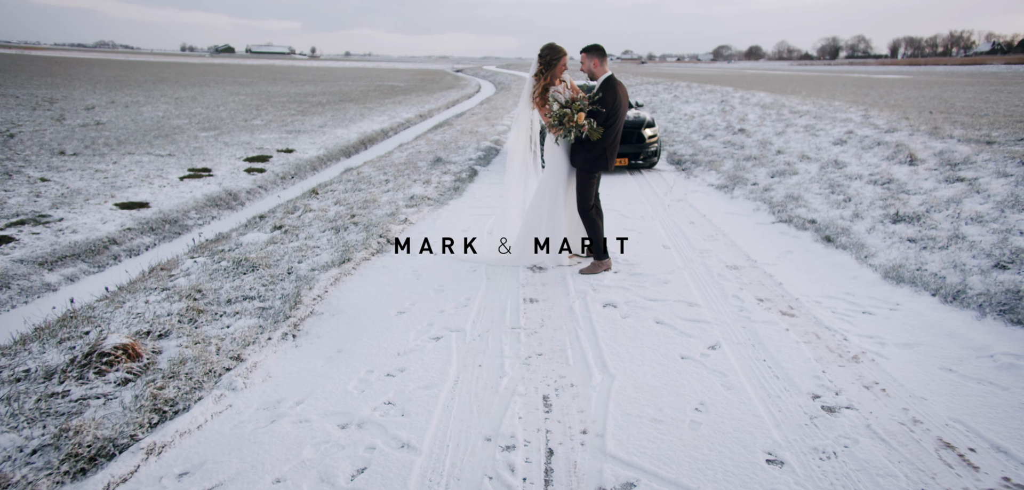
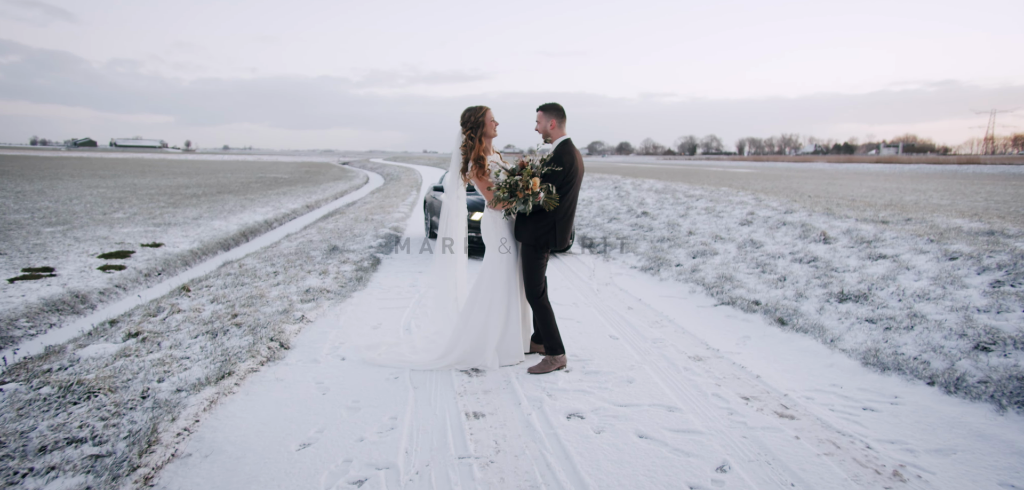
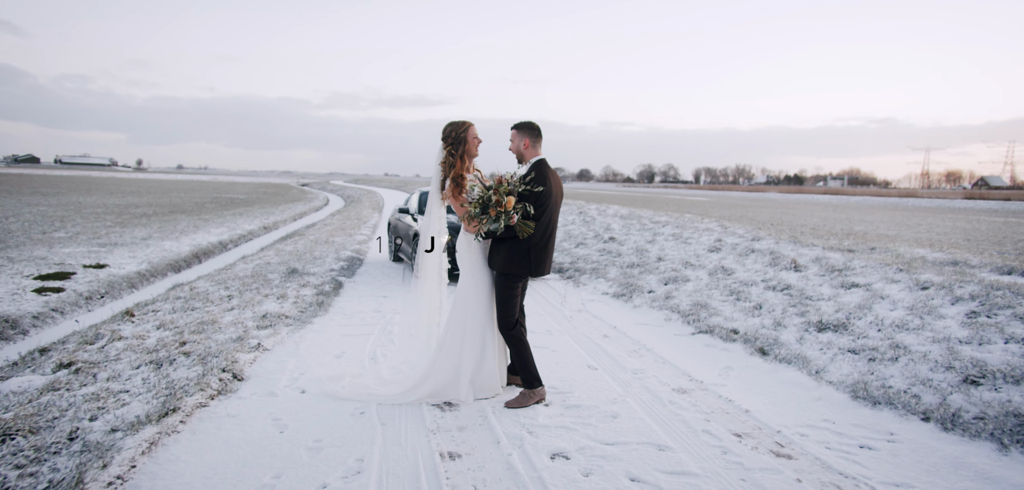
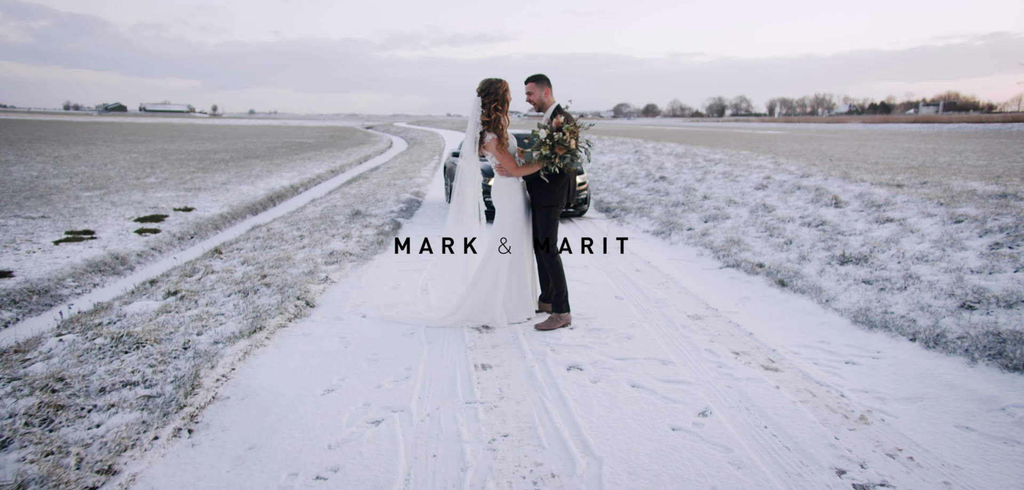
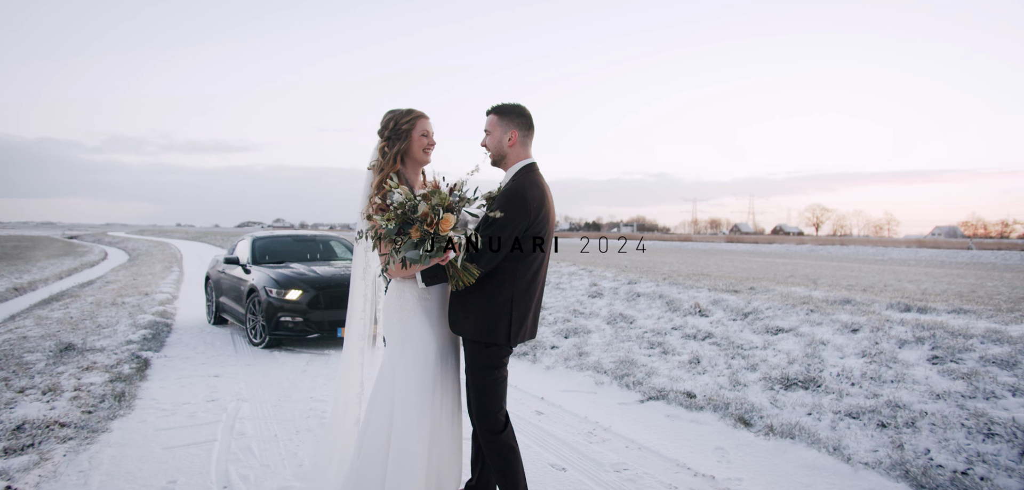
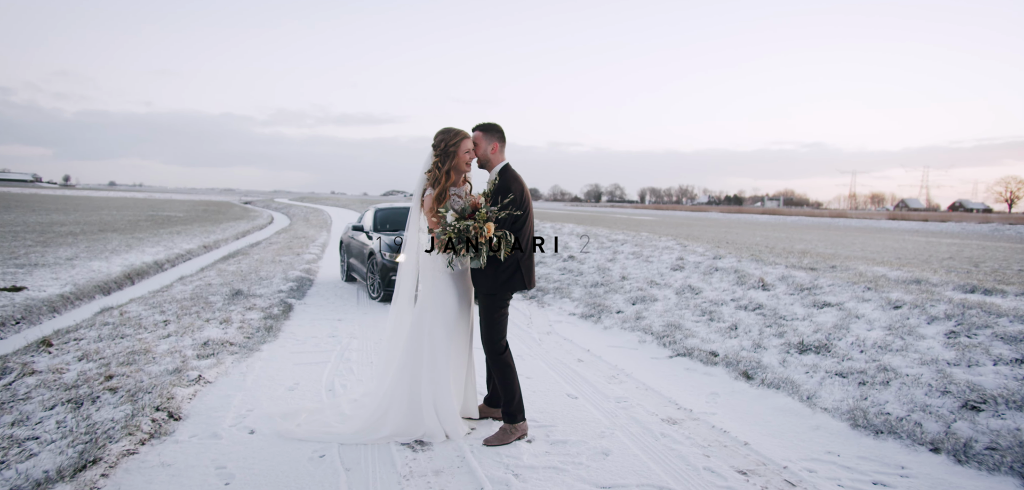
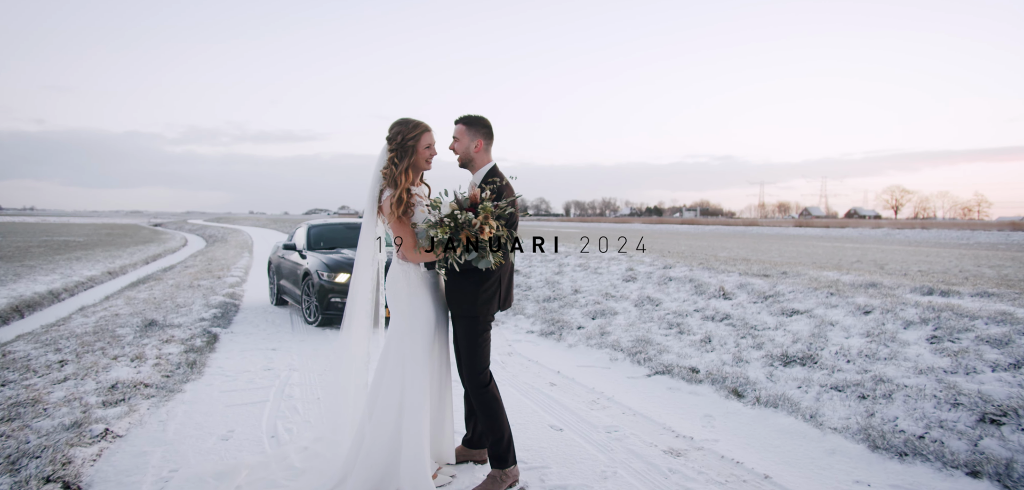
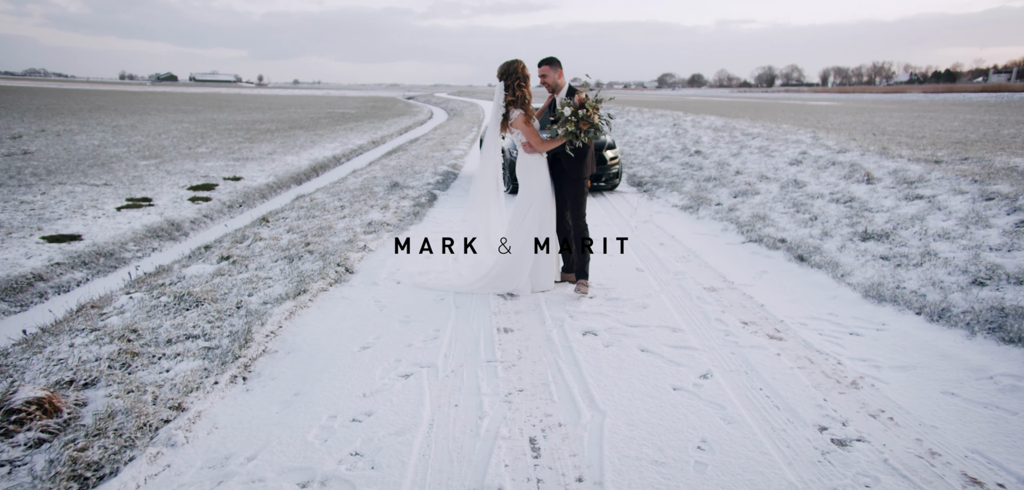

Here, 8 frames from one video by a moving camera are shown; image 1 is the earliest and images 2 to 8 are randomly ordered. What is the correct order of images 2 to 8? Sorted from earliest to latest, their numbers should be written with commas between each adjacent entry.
8, 4, 2, 3, 6, 7, 5
